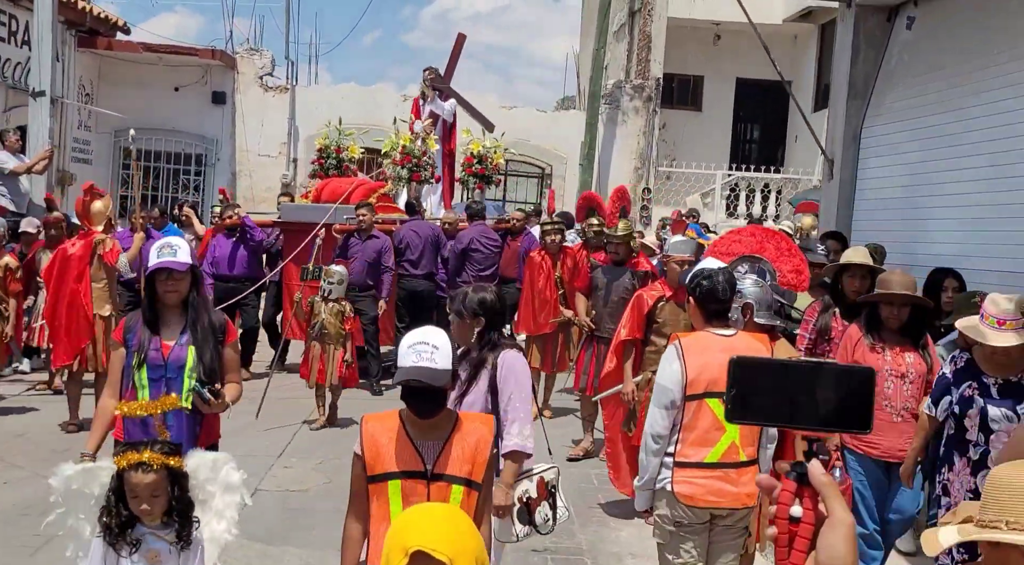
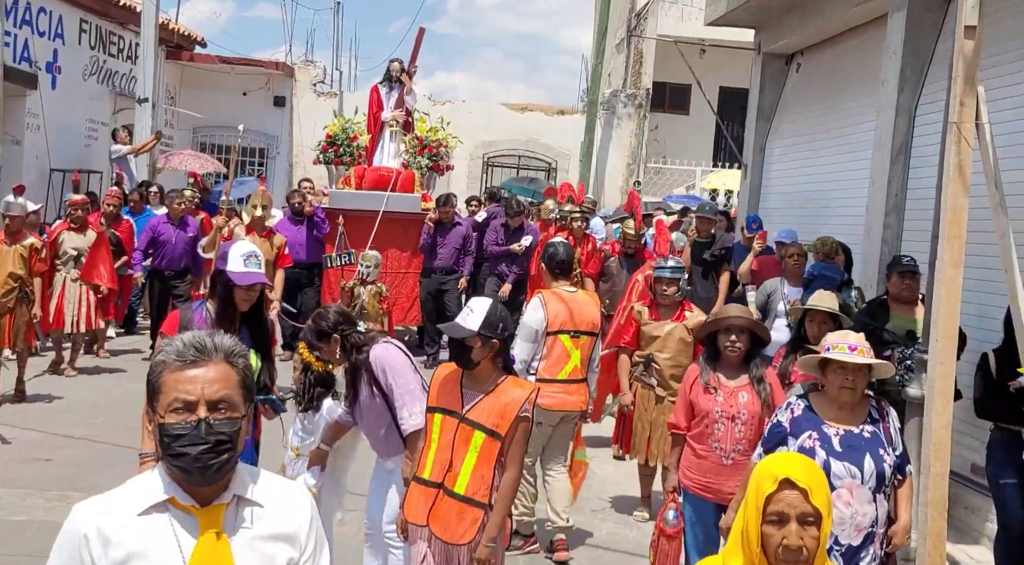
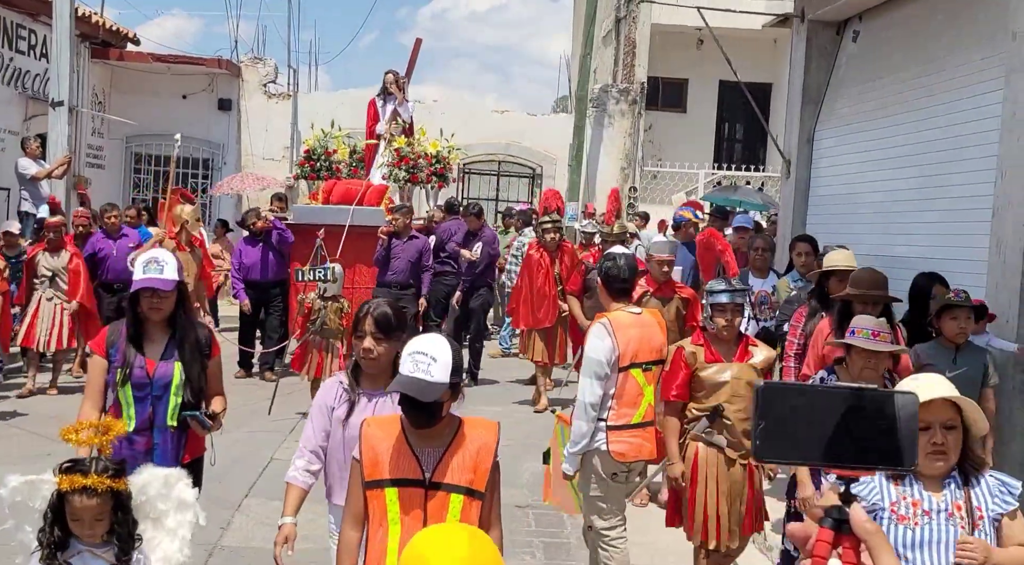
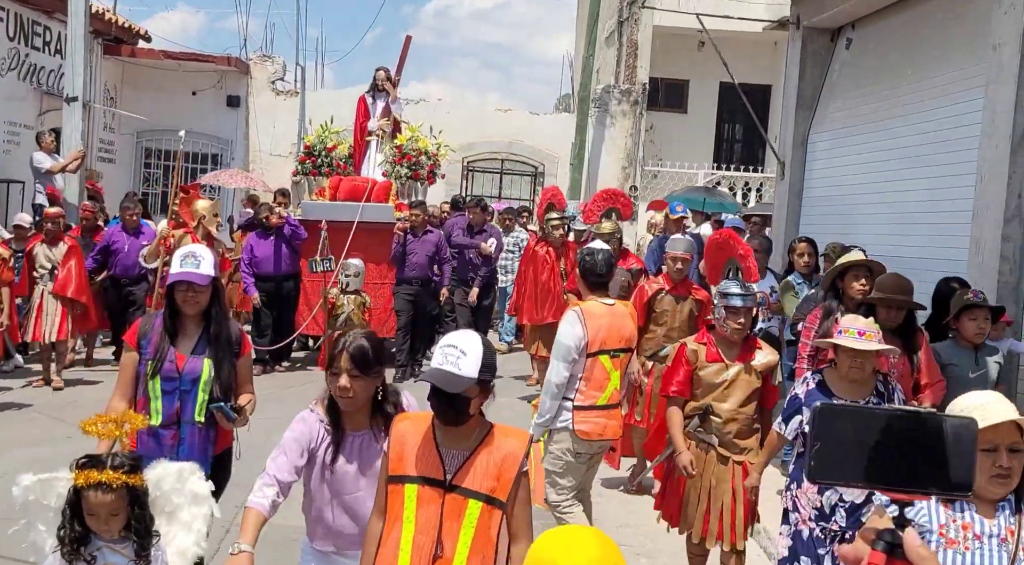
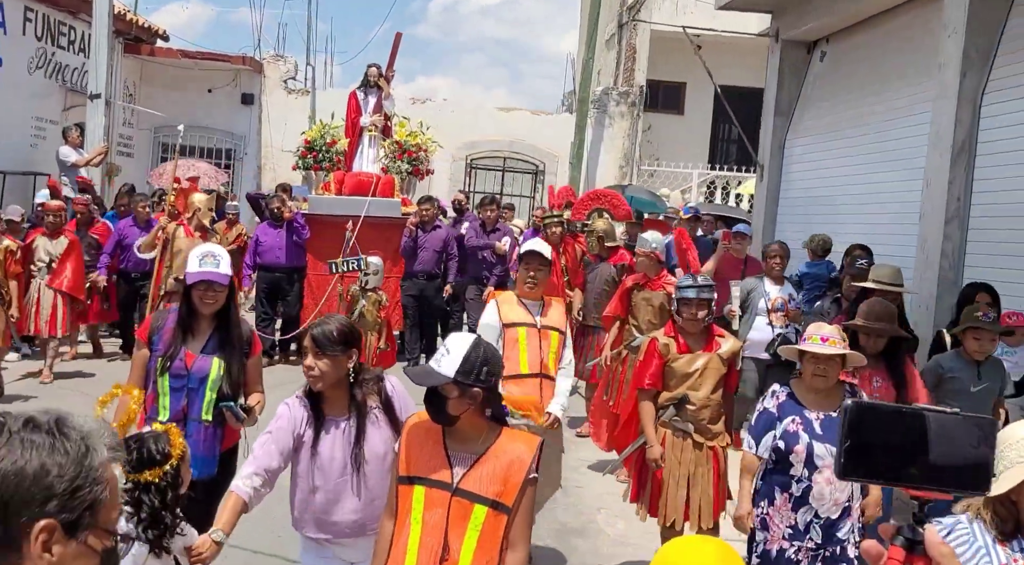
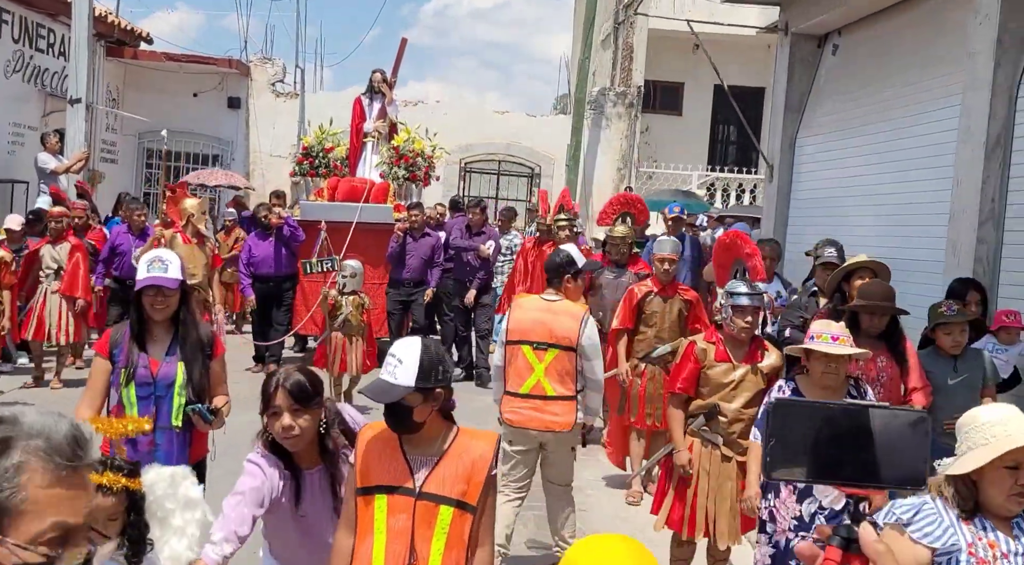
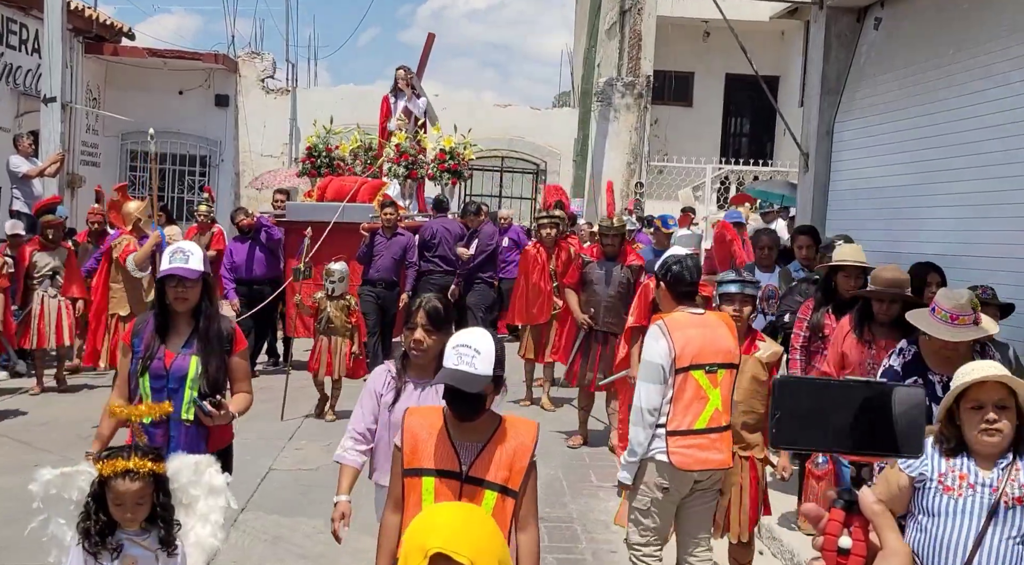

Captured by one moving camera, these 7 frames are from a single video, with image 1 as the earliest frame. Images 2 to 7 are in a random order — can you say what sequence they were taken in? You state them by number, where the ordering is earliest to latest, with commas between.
7, 3, 4, 6, 5, 2
